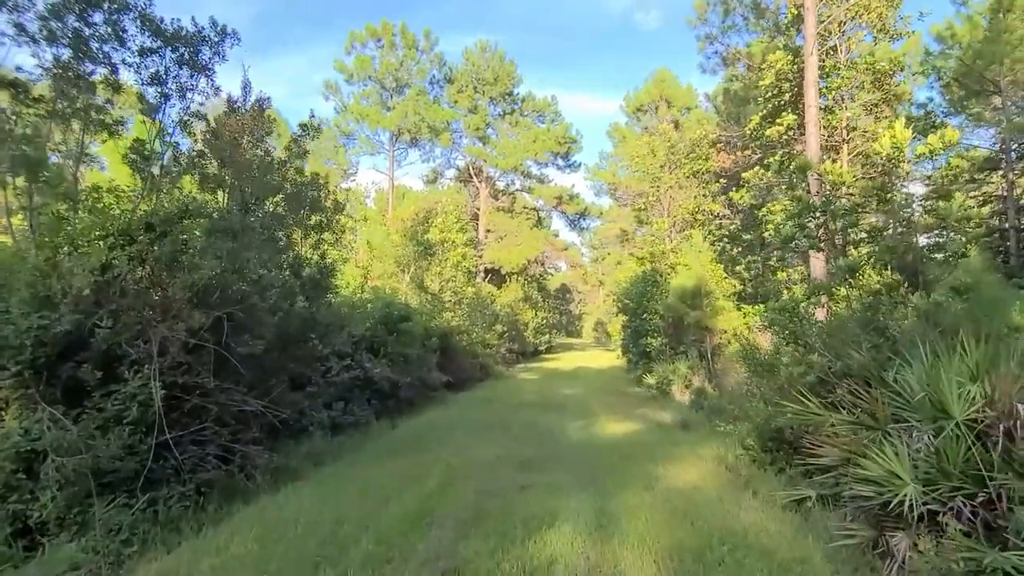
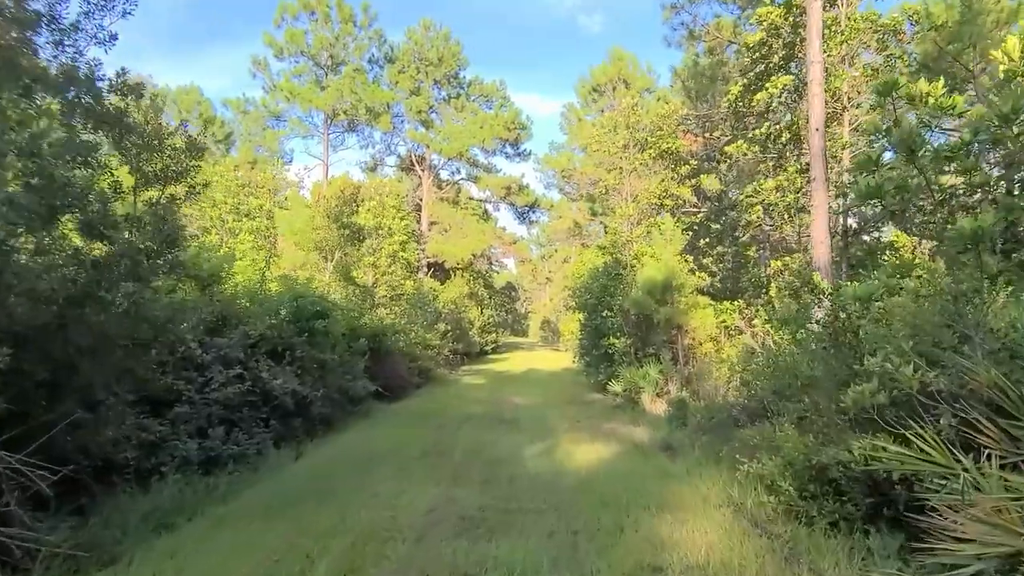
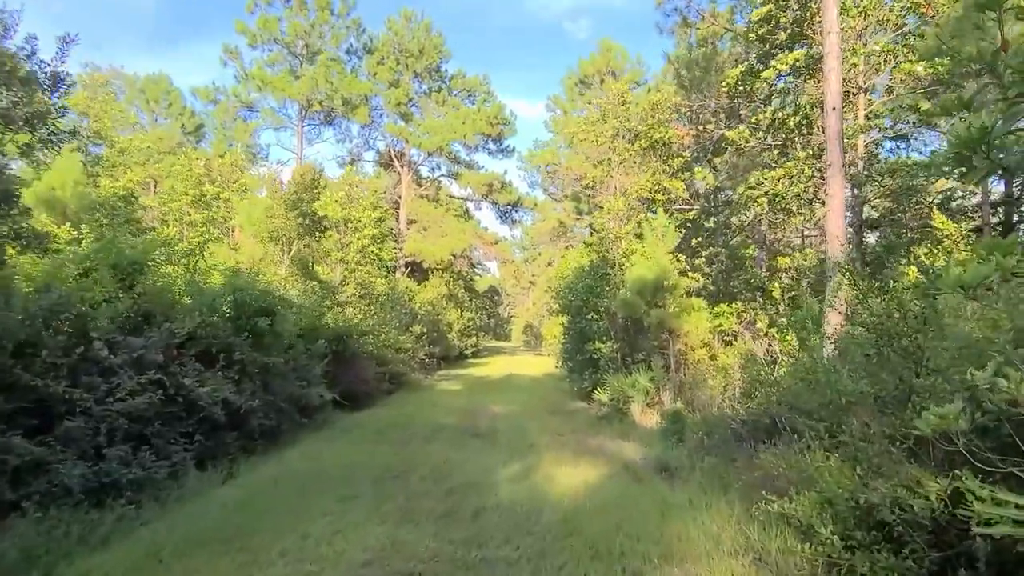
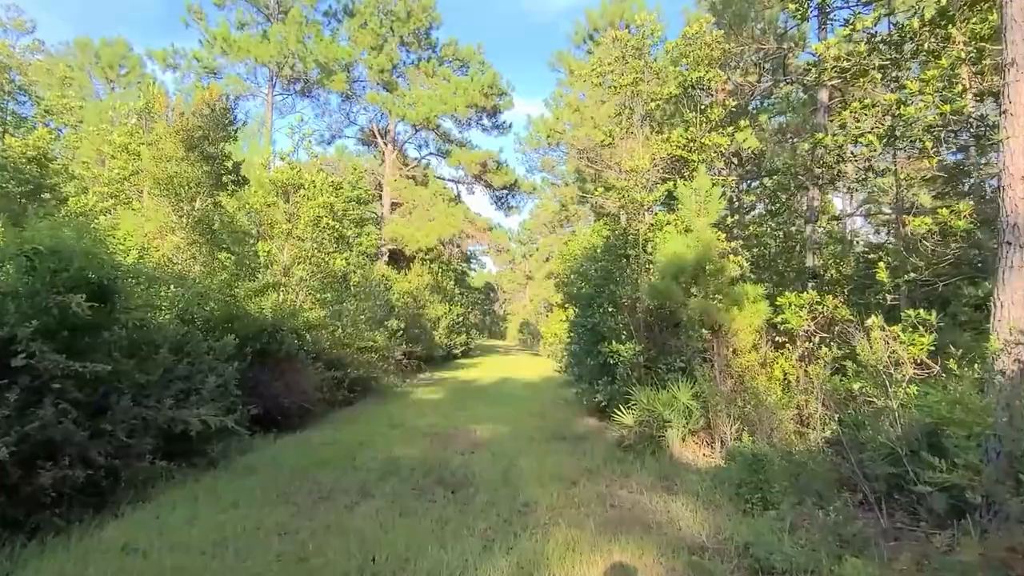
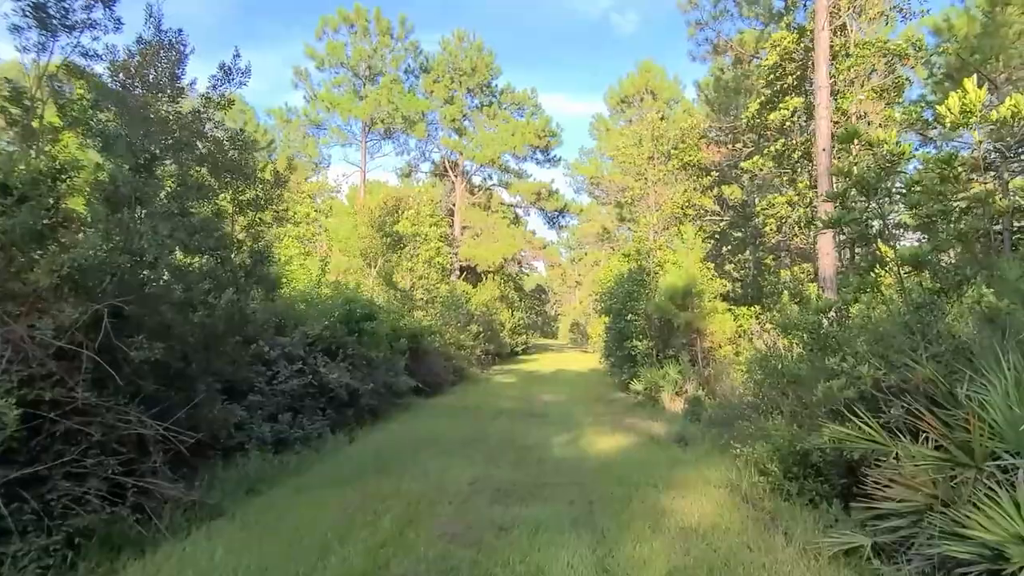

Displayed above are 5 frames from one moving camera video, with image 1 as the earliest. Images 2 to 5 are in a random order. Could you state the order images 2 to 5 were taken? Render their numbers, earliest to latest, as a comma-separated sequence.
5, 2, 3, 4
